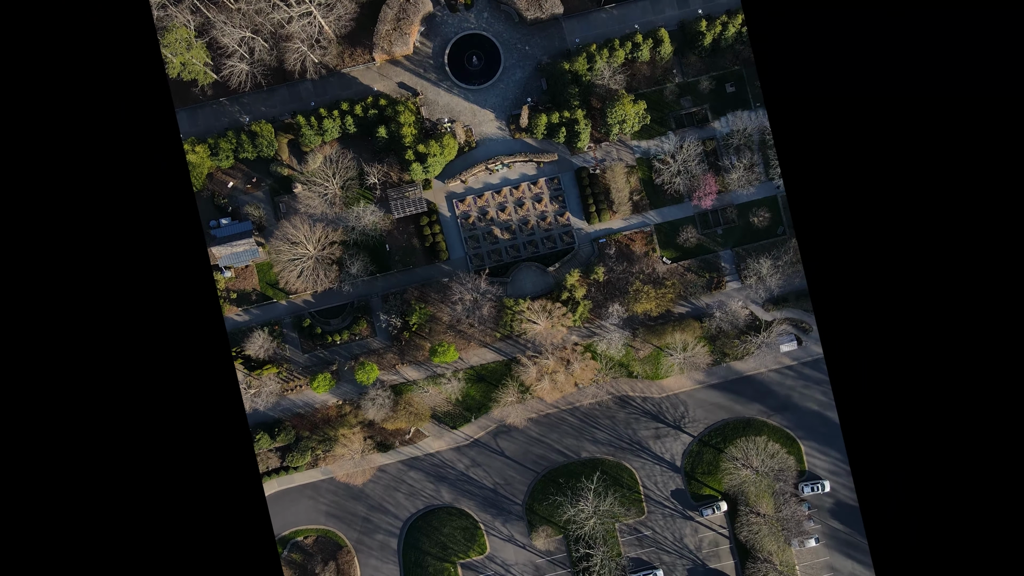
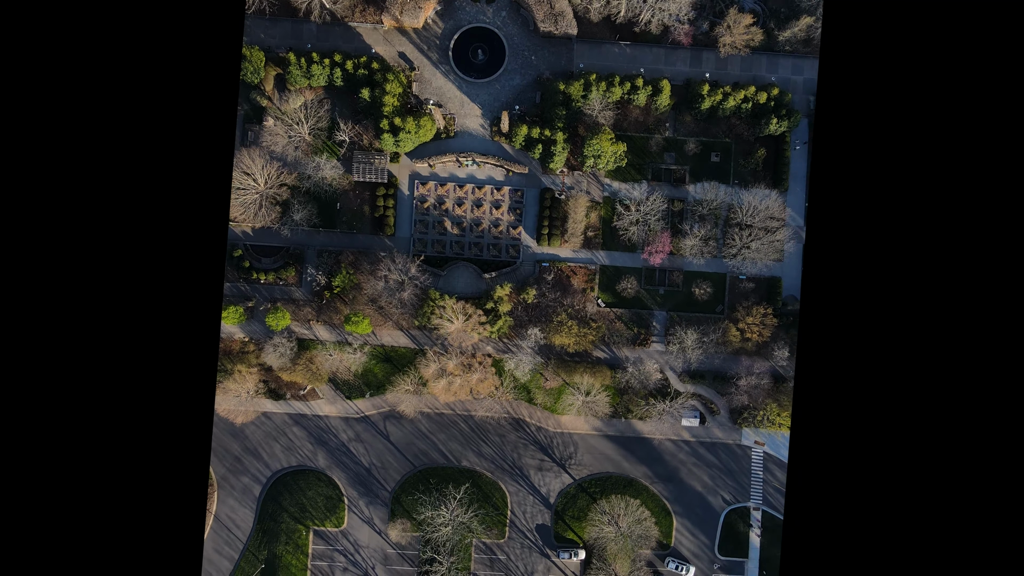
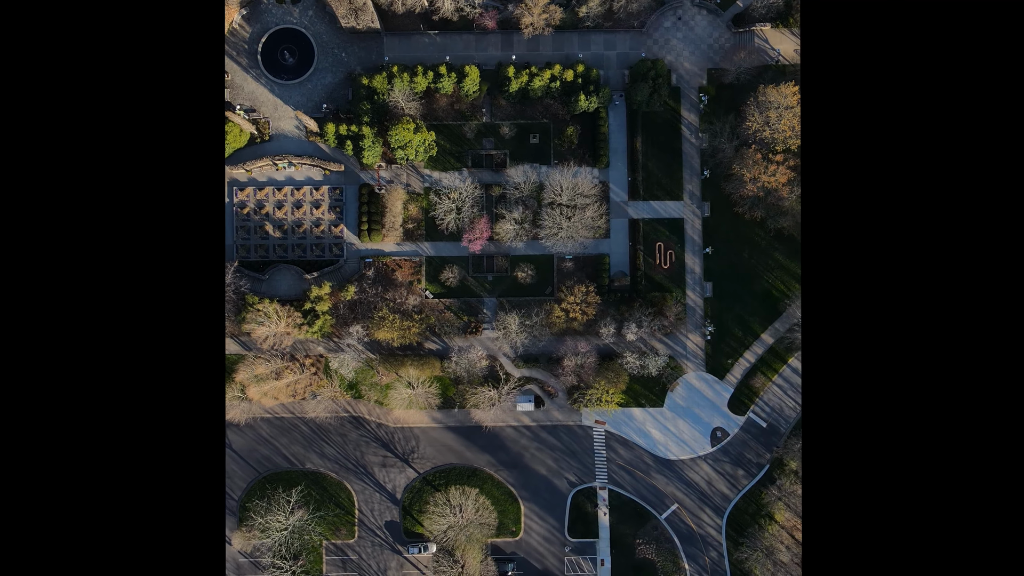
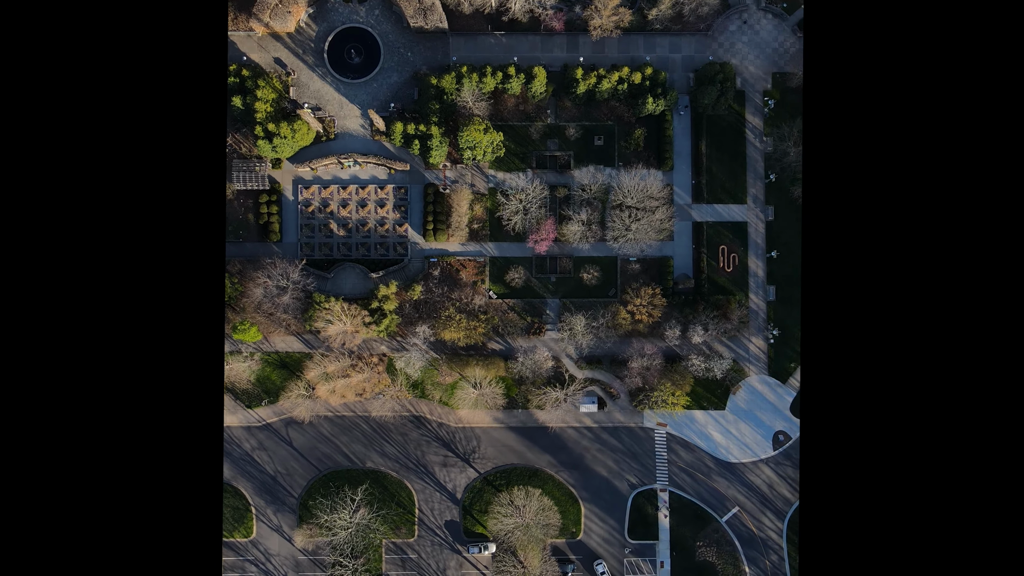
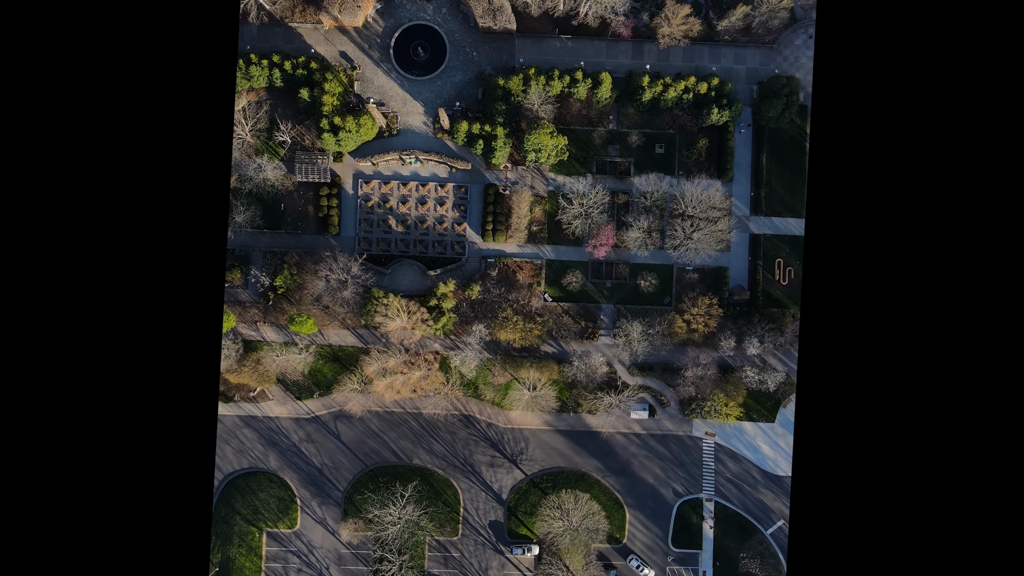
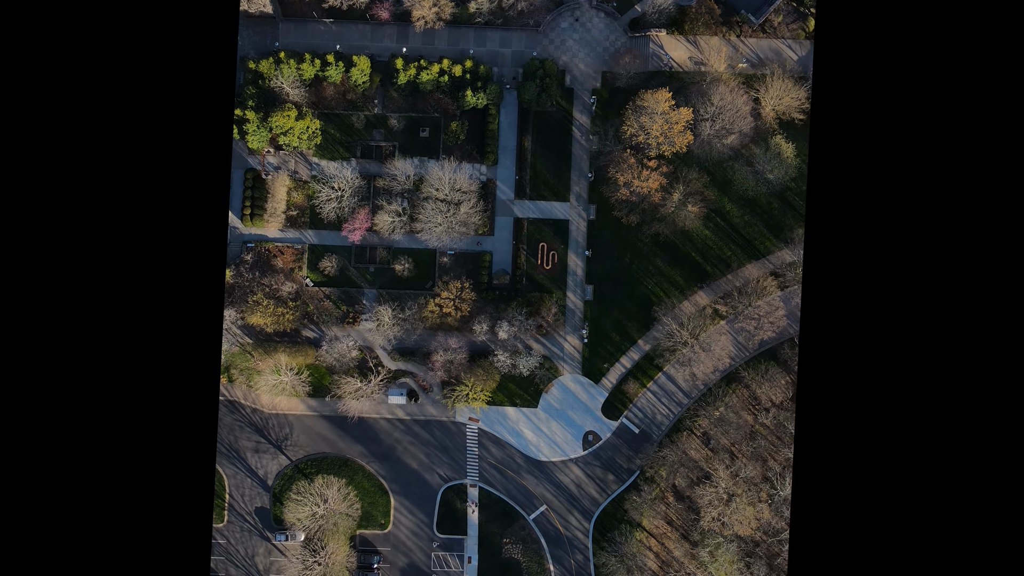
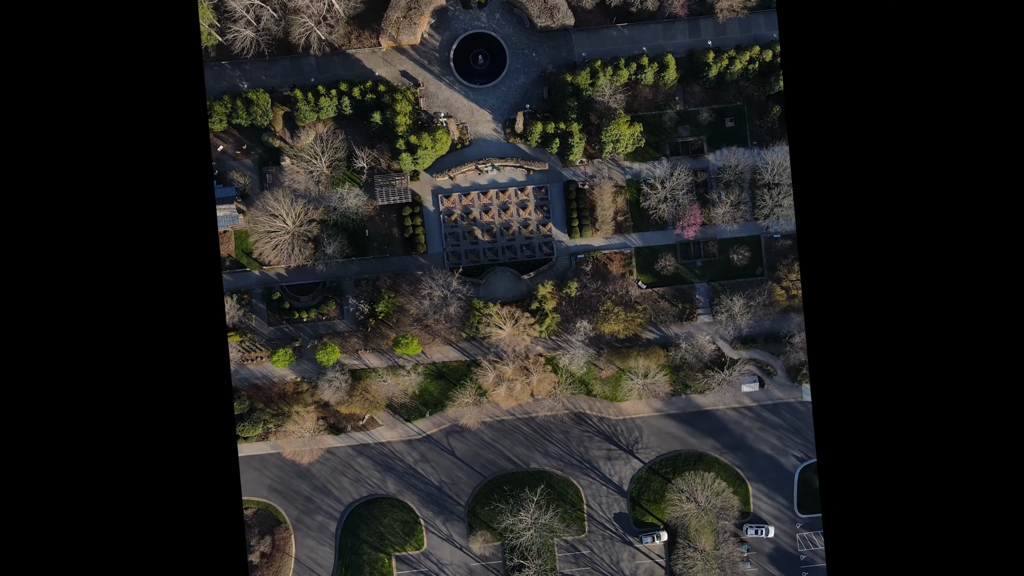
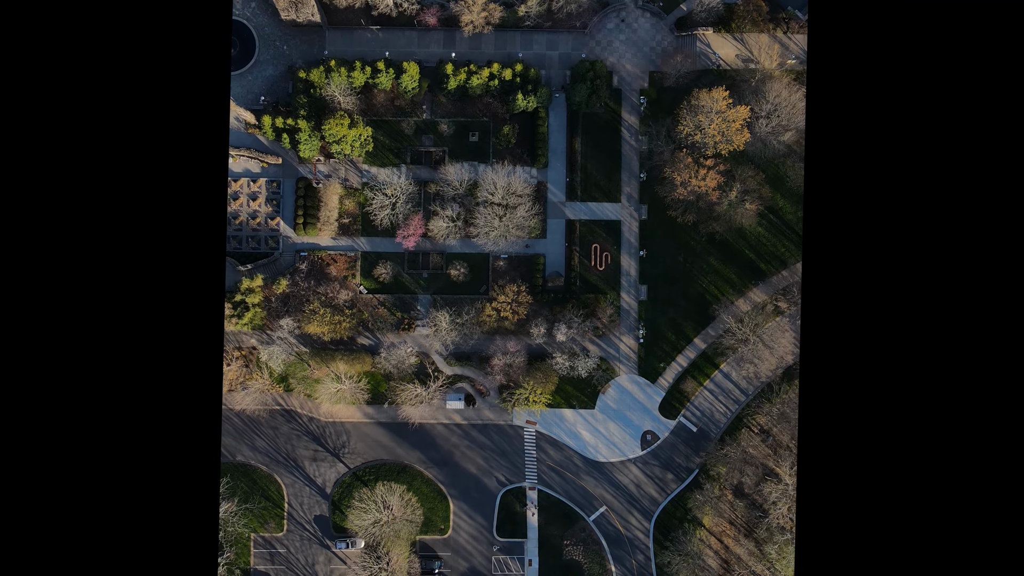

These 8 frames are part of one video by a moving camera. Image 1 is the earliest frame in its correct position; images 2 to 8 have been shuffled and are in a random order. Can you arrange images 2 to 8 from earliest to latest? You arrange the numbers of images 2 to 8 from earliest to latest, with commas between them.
7, 2, 5, 4, 3, 8, 6
